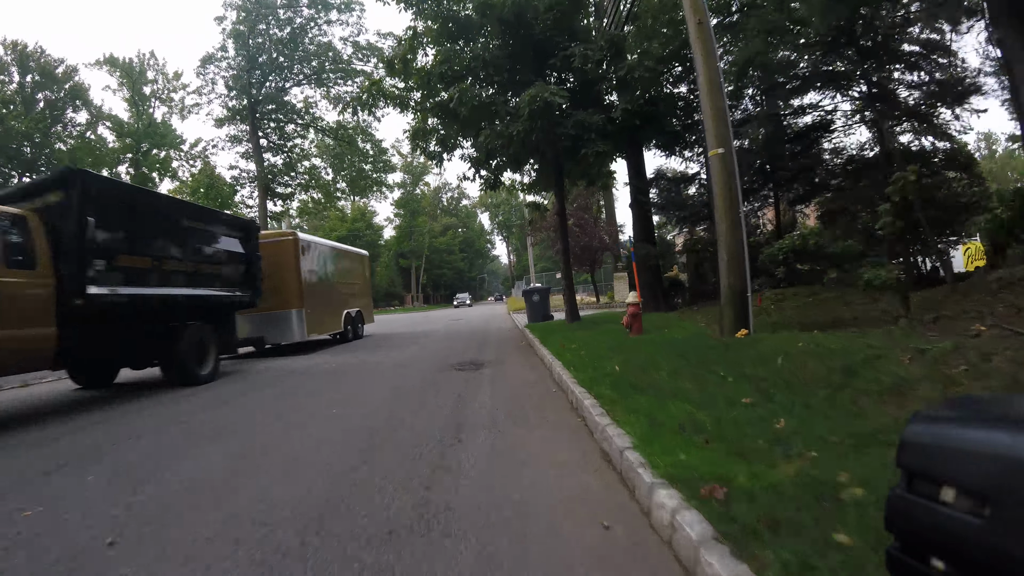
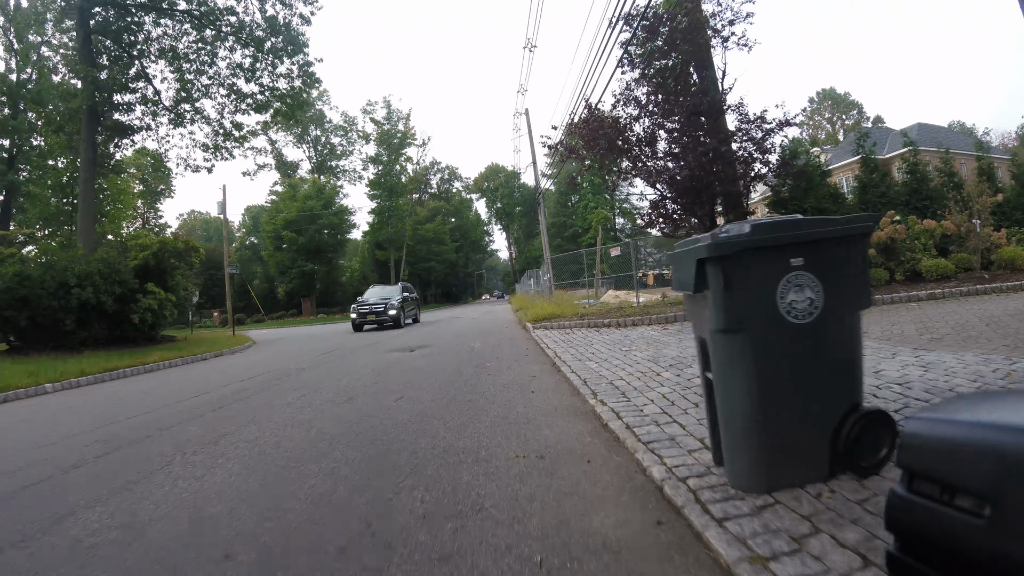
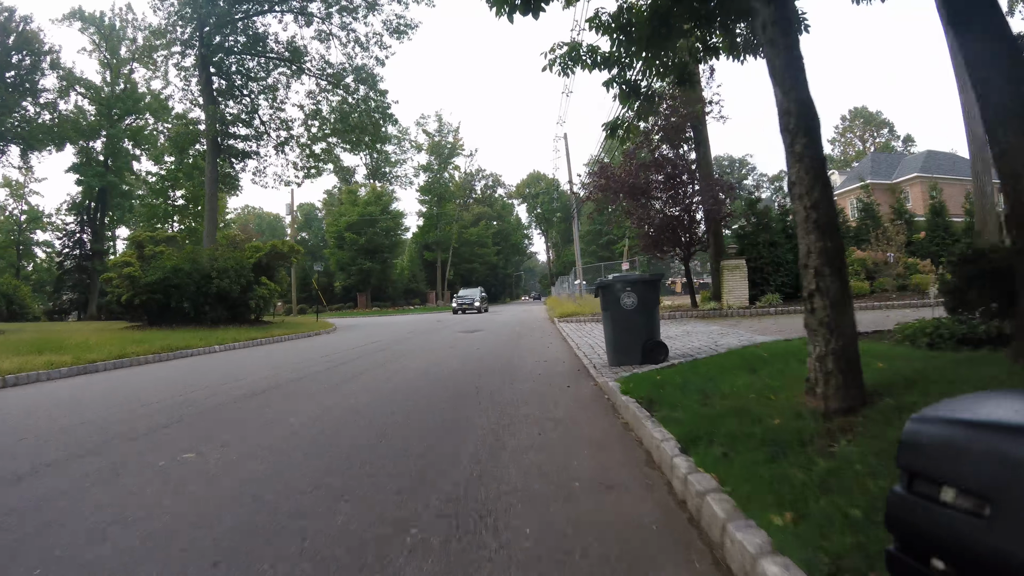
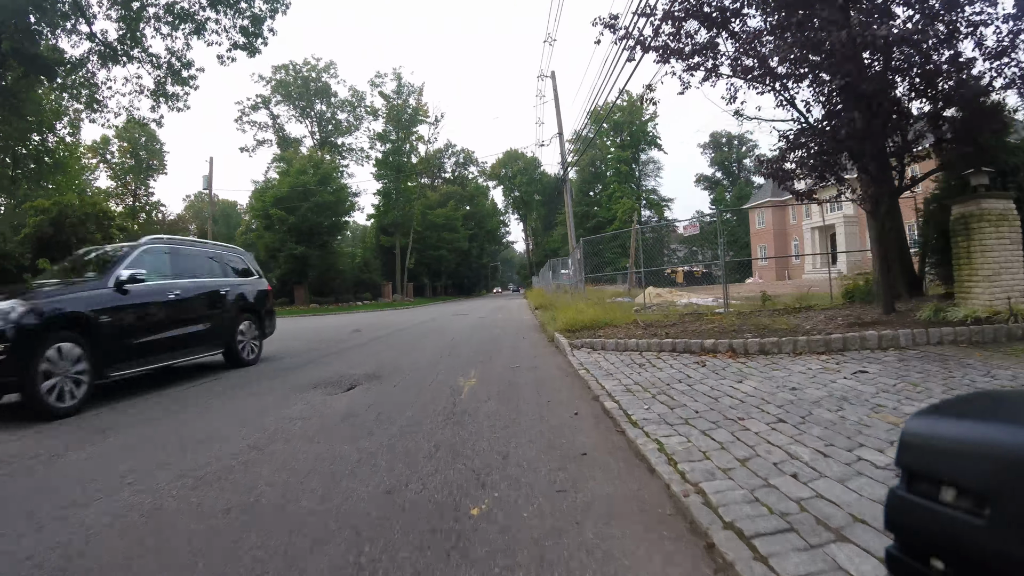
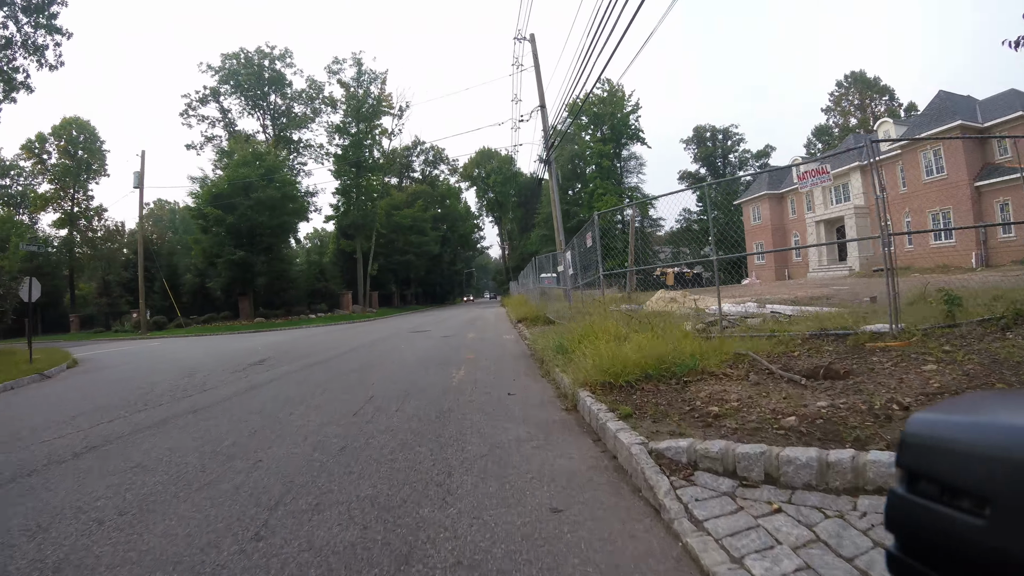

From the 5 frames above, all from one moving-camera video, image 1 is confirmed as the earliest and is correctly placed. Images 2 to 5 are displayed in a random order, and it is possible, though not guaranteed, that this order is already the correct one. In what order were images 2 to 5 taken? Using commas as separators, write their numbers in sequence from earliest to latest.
3, 2, 4, 5
